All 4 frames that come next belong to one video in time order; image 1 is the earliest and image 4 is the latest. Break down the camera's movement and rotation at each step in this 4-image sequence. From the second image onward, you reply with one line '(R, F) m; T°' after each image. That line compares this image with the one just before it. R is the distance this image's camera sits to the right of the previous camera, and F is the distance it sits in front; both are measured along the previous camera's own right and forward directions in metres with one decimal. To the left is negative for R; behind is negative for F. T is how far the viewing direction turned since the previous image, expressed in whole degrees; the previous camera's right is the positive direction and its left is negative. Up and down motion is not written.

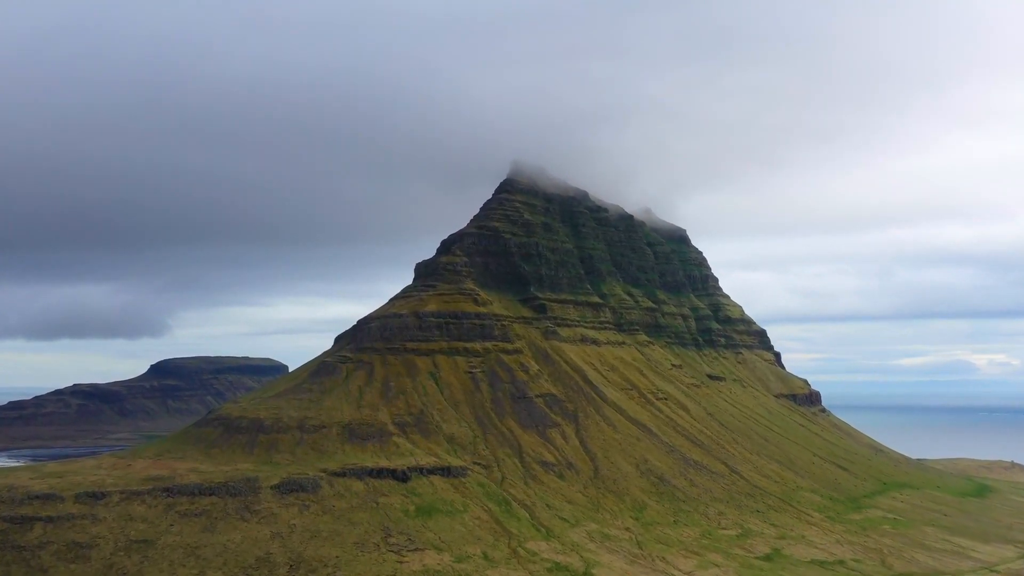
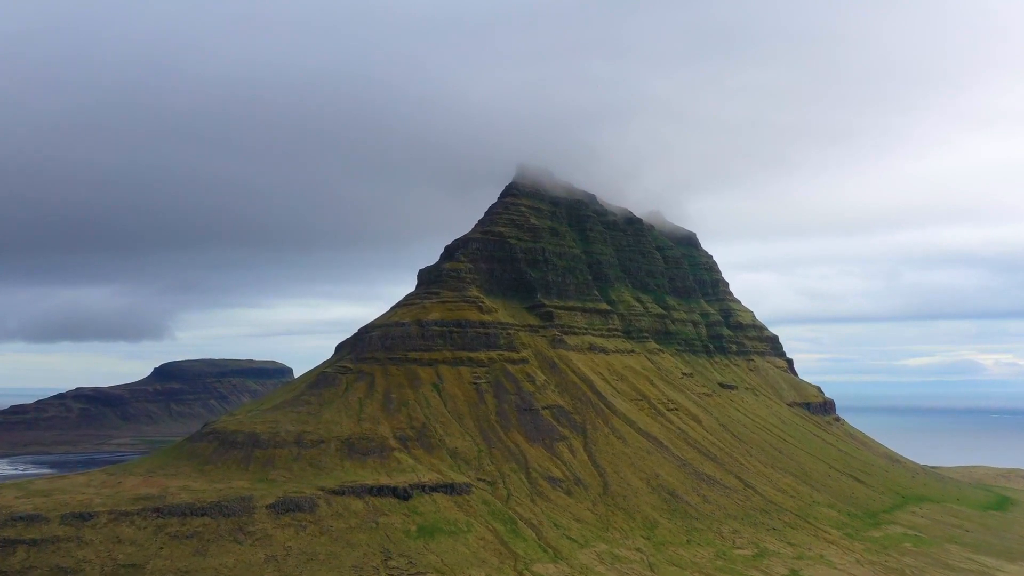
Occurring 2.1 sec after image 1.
(0.0, +4.4) m; 0°
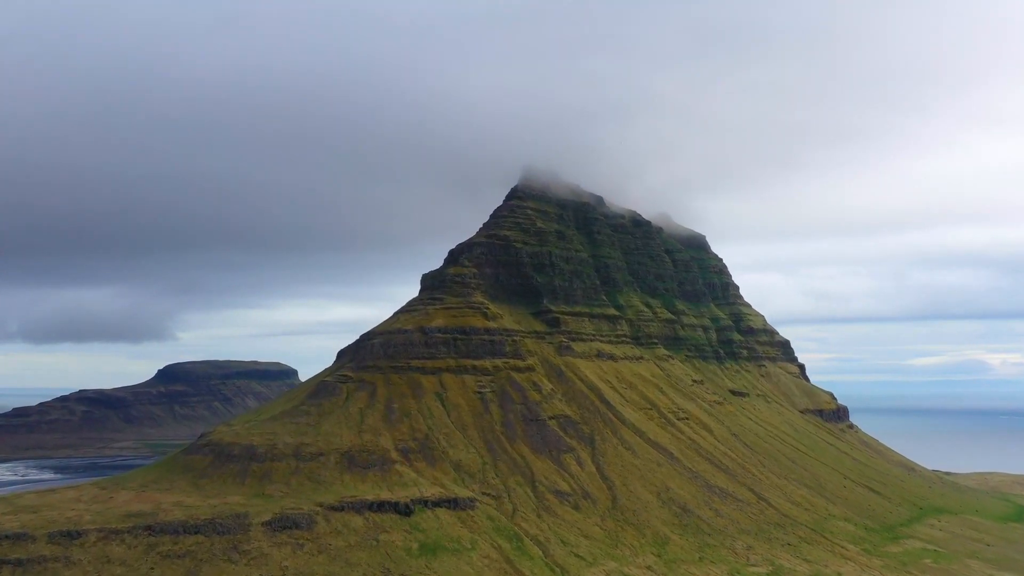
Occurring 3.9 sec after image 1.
(0.0, +3.8) m; 0°
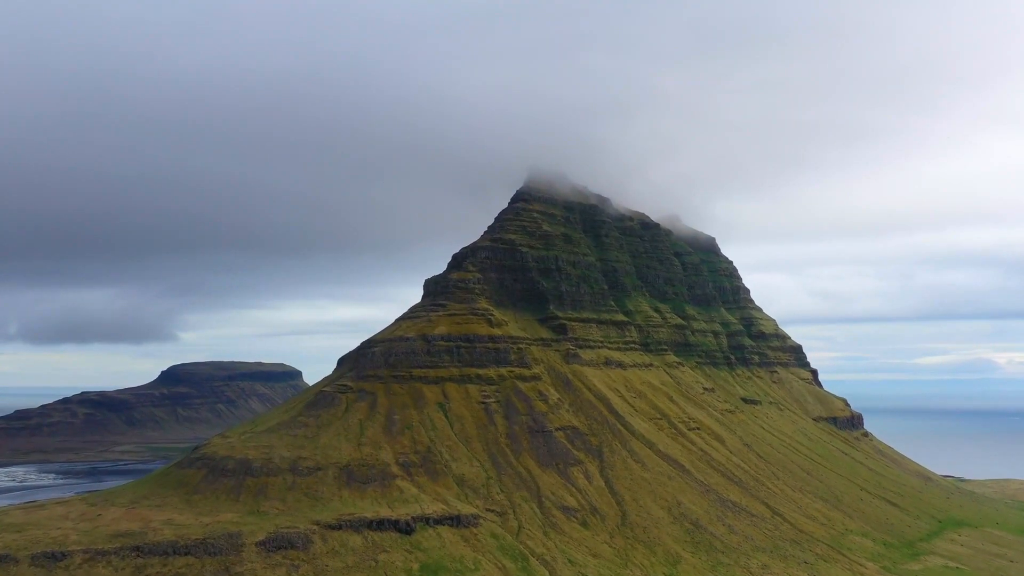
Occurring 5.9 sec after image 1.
(0.0, +4.3) m; 0°
